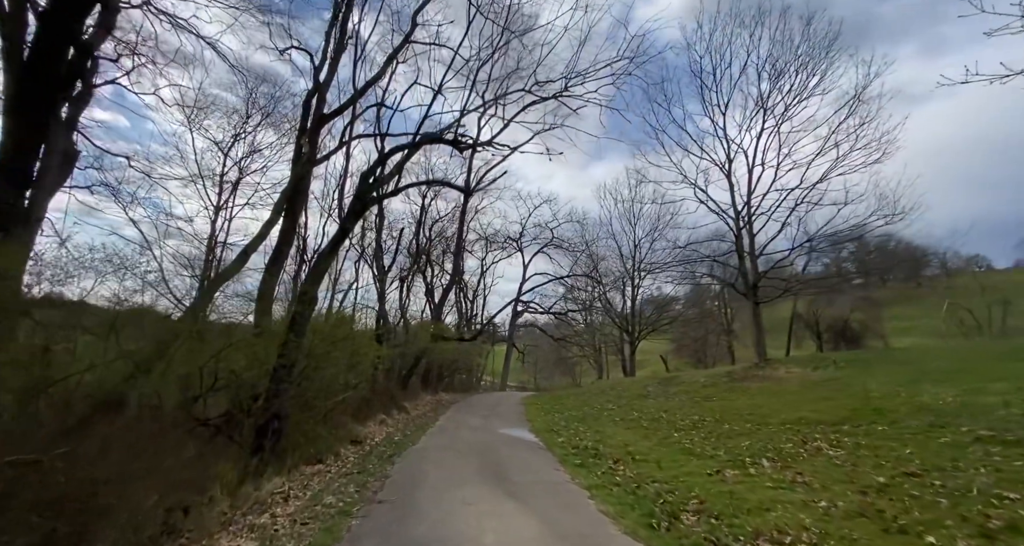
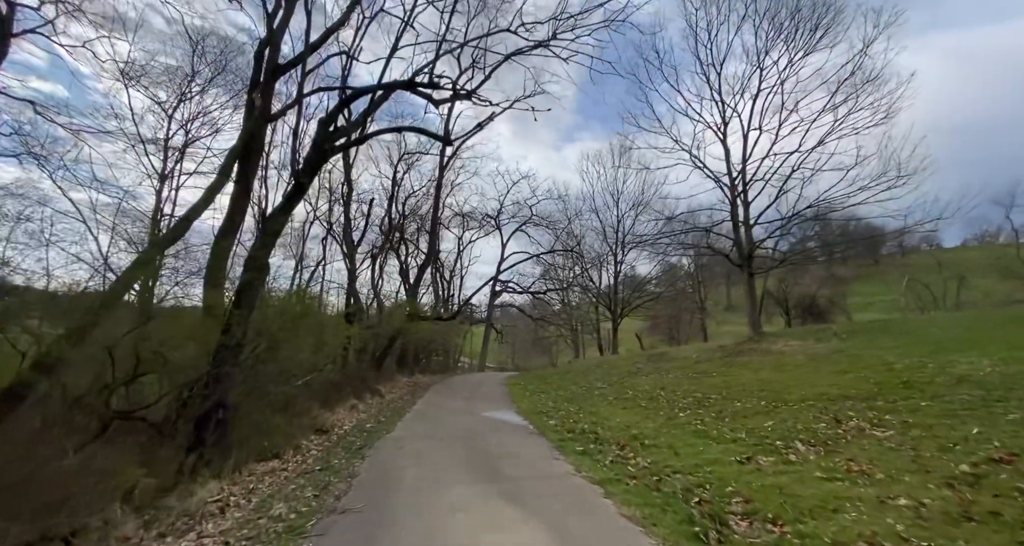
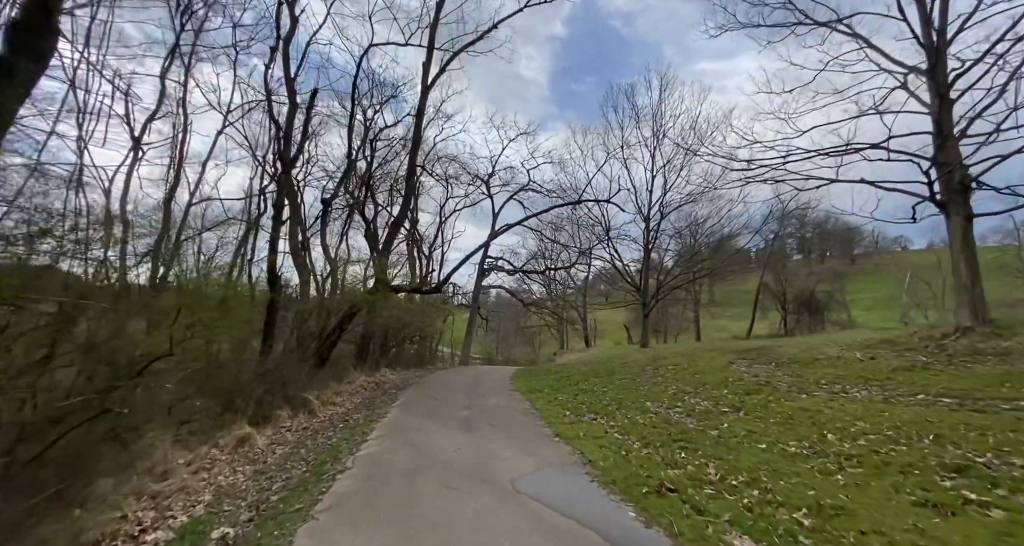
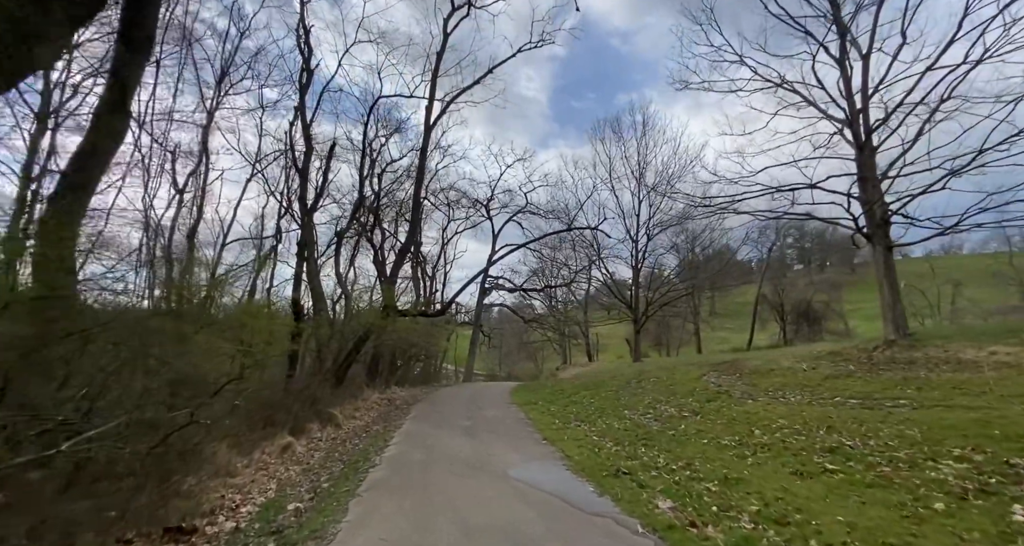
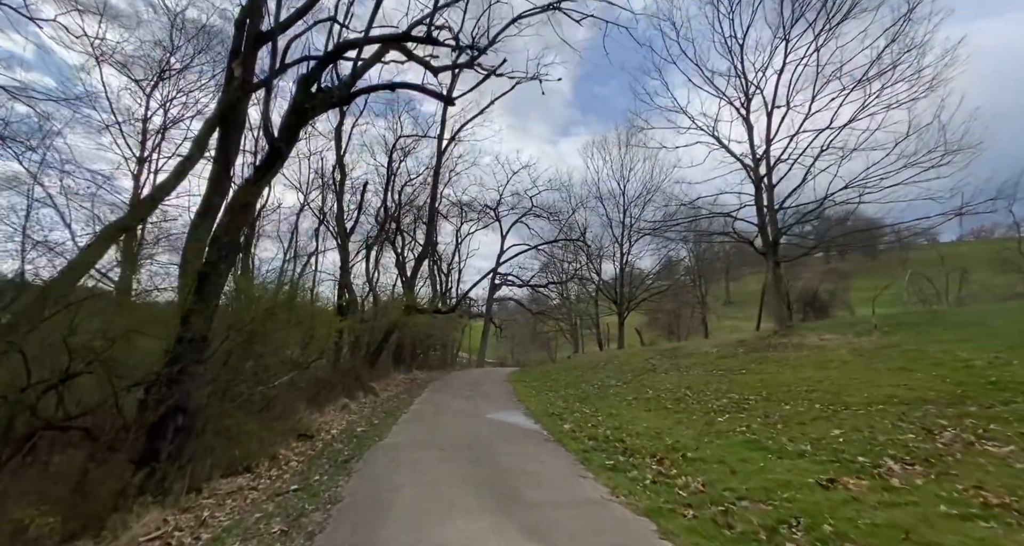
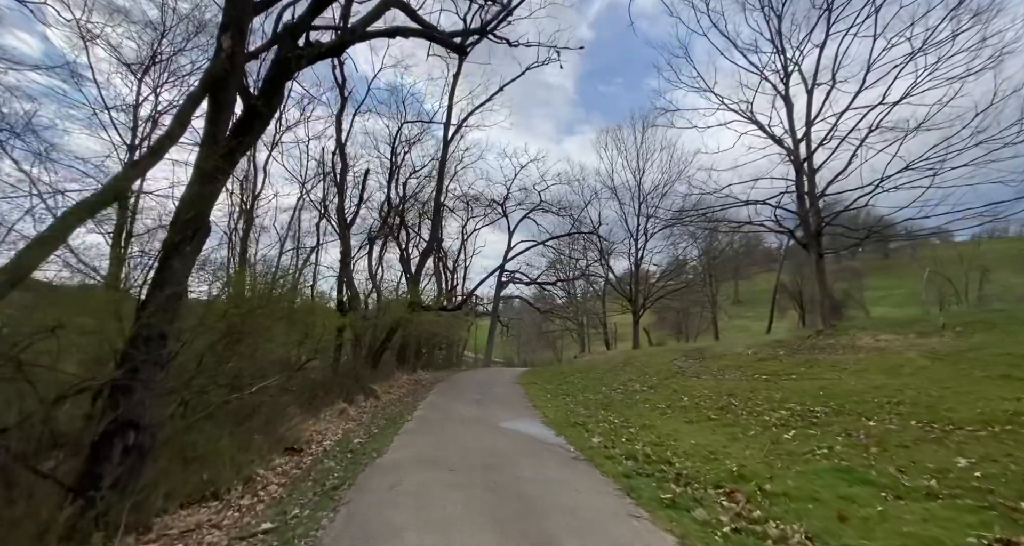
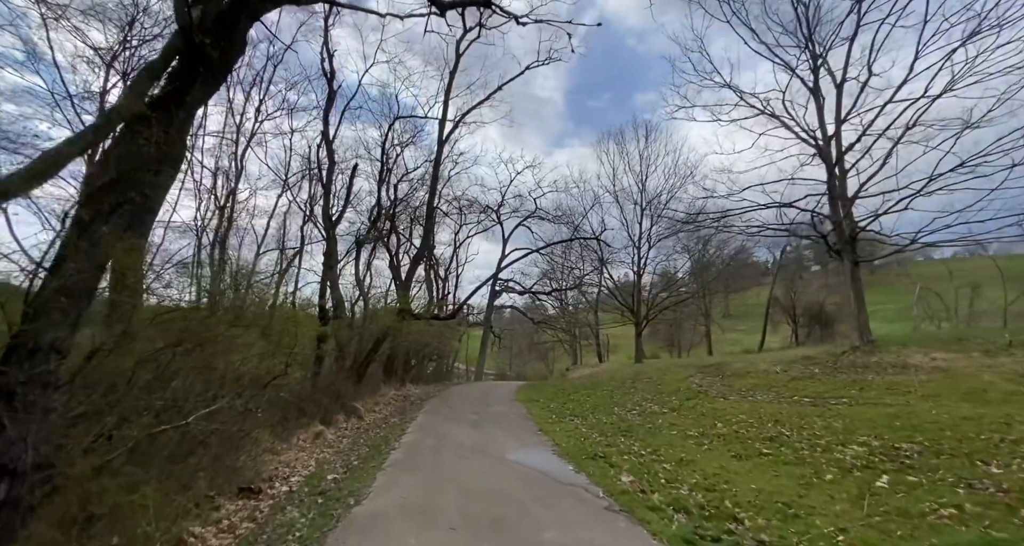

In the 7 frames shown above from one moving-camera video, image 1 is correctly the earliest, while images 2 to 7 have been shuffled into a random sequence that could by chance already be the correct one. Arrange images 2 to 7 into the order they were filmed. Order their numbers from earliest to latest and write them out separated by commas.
2, 5, 6, 7, 4, 3
